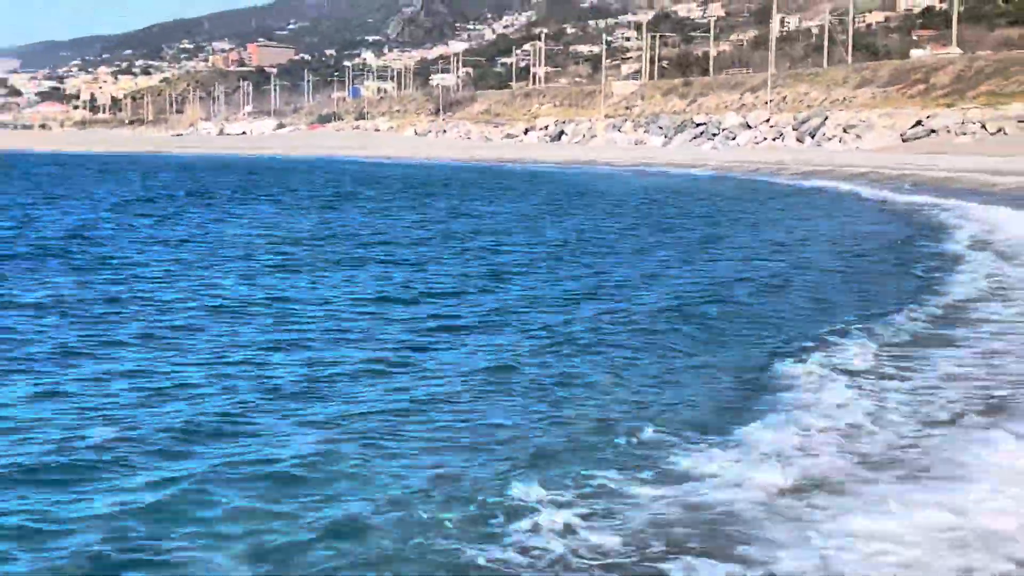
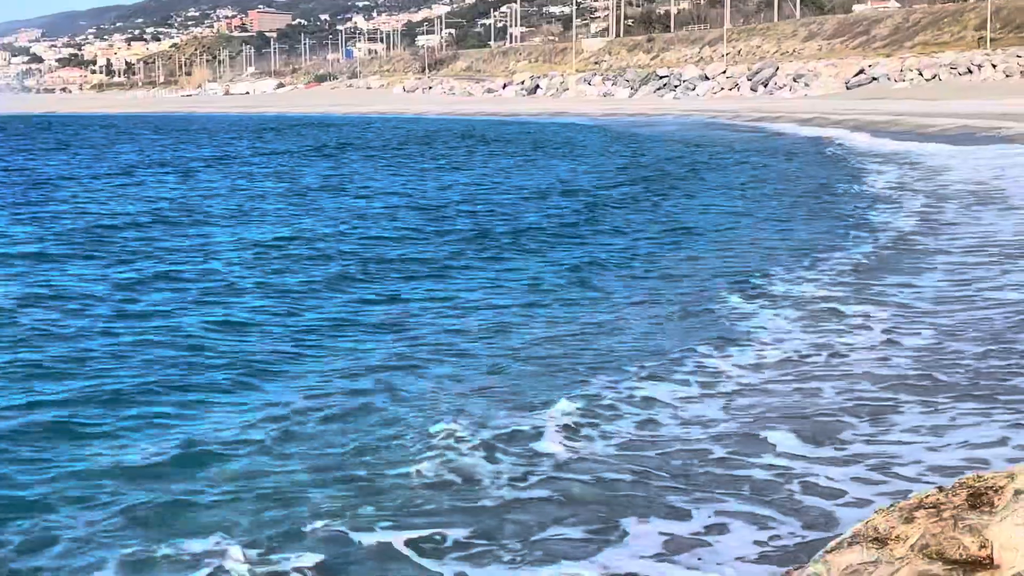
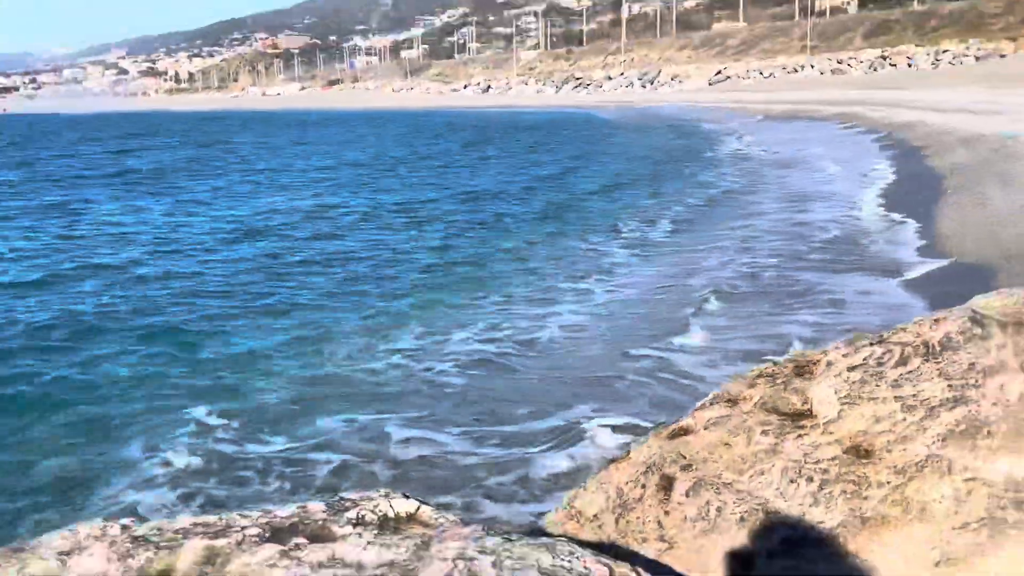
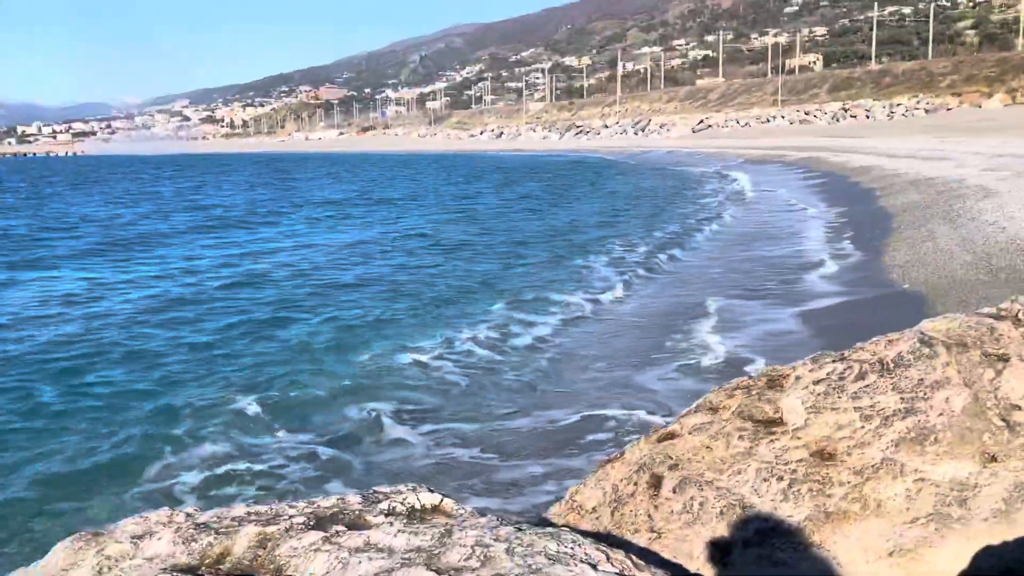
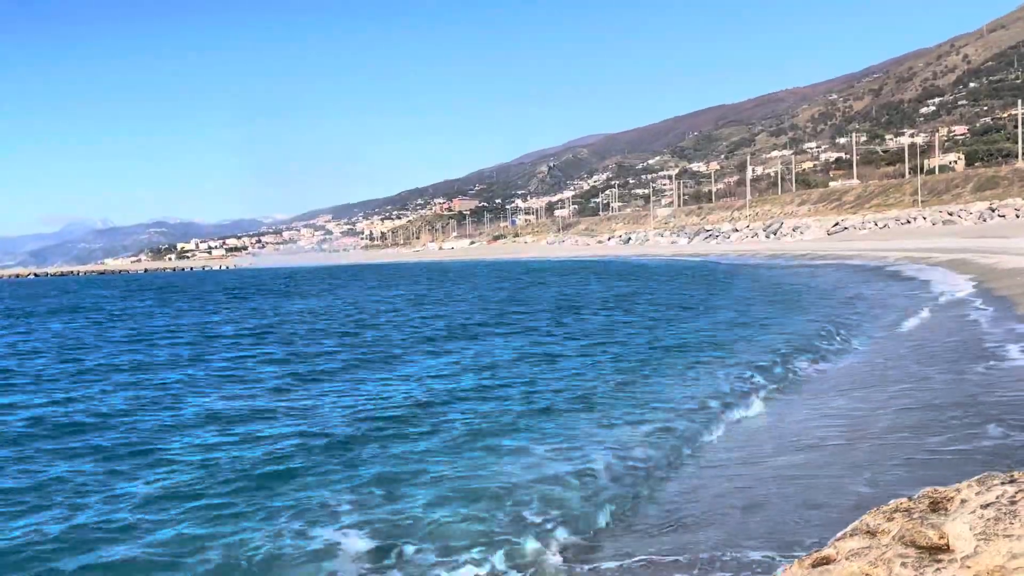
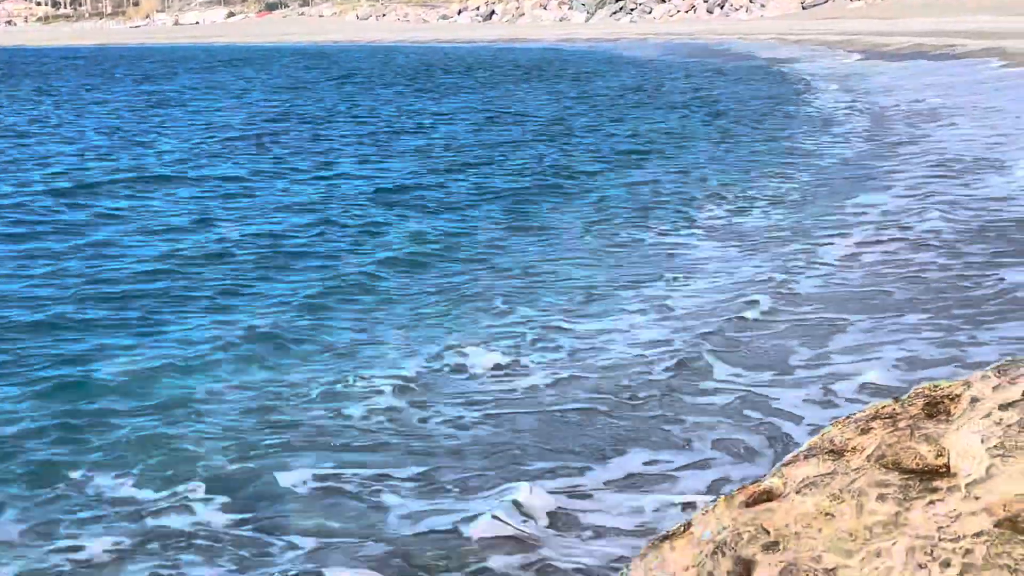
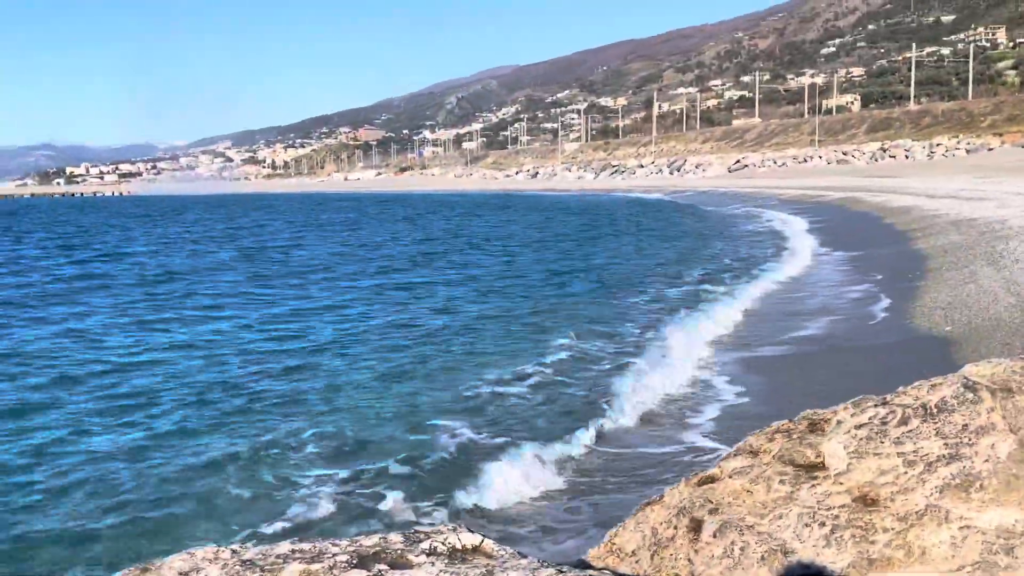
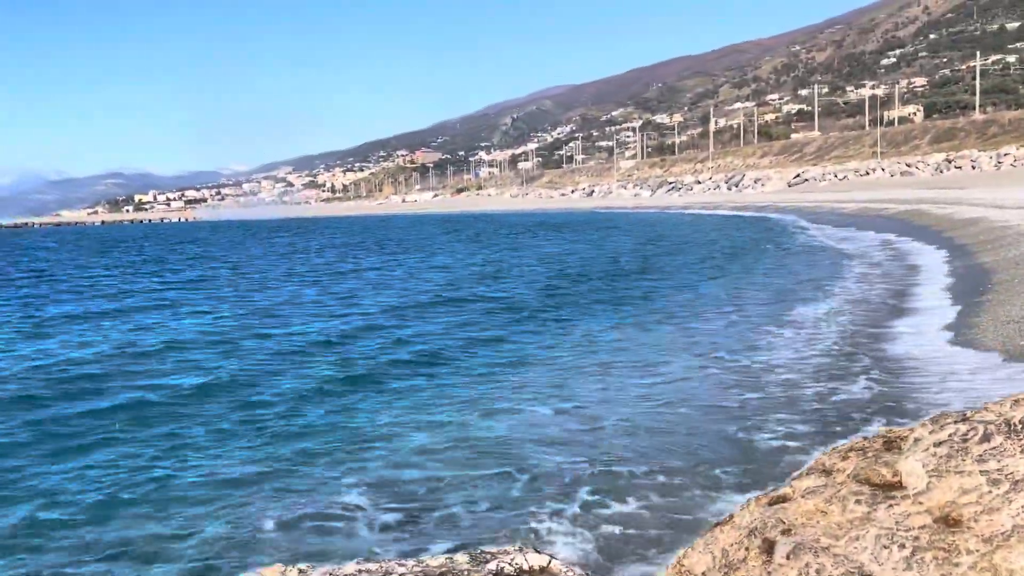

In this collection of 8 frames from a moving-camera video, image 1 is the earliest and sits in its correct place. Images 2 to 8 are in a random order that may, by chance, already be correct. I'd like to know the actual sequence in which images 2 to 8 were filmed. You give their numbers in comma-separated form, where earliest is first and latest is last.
2, 6, 3, 4, 7, 8, 5
